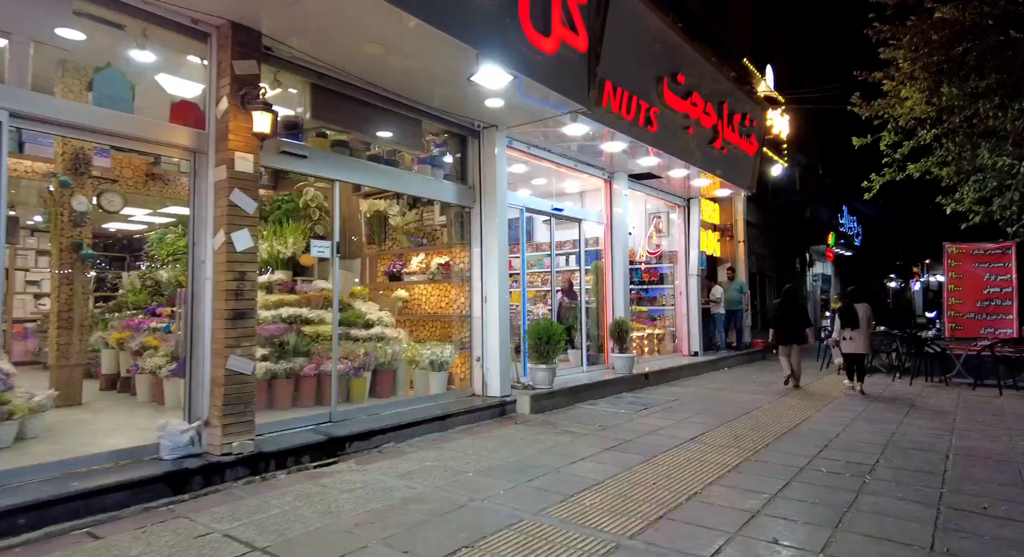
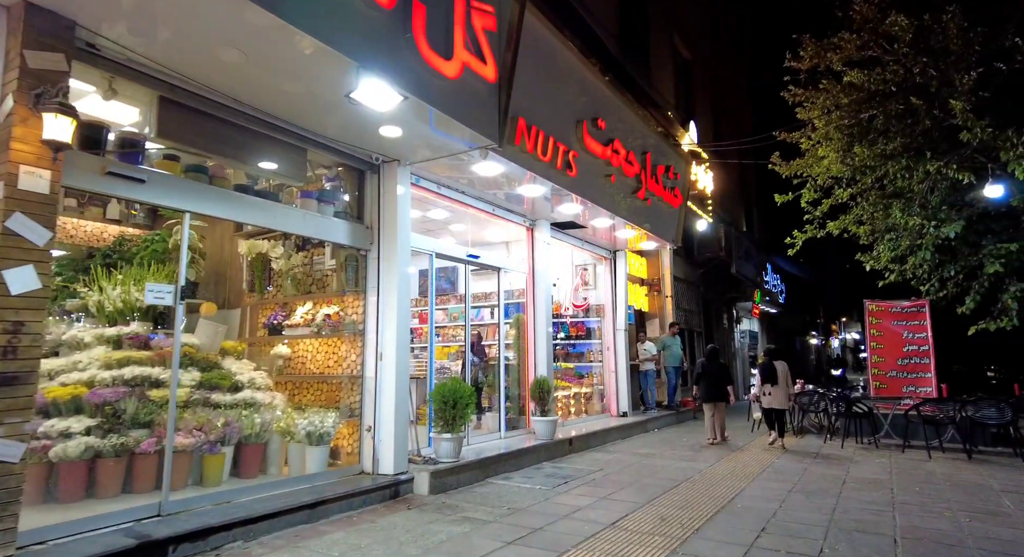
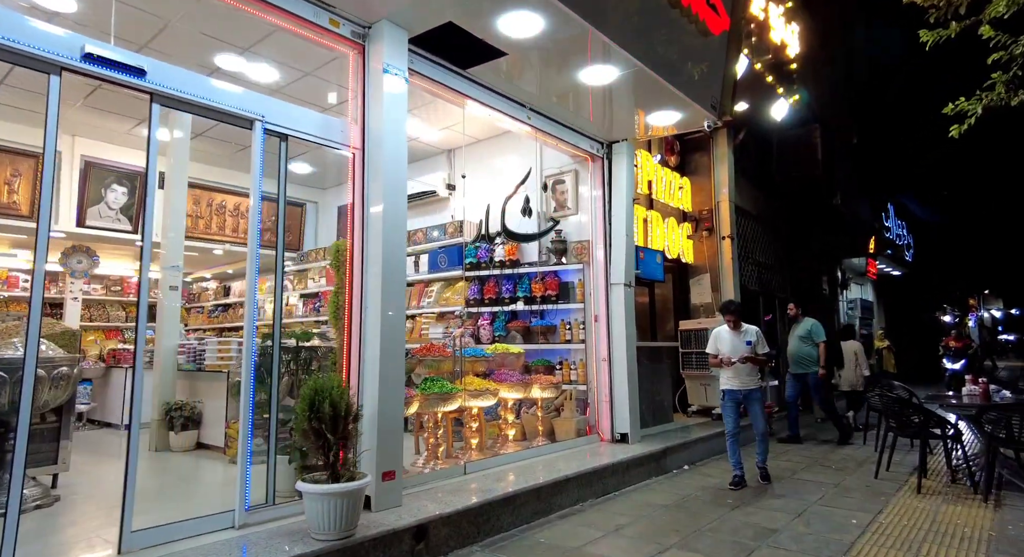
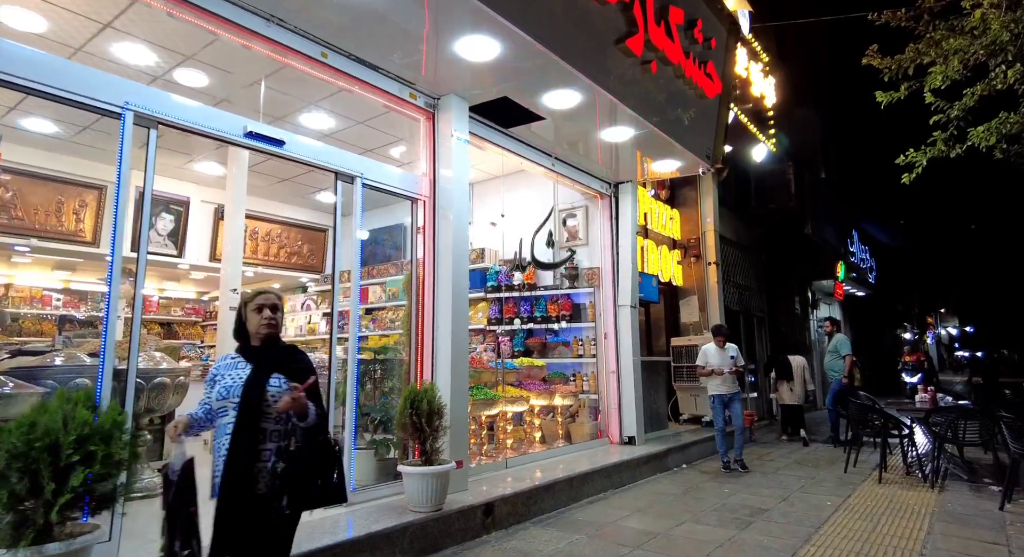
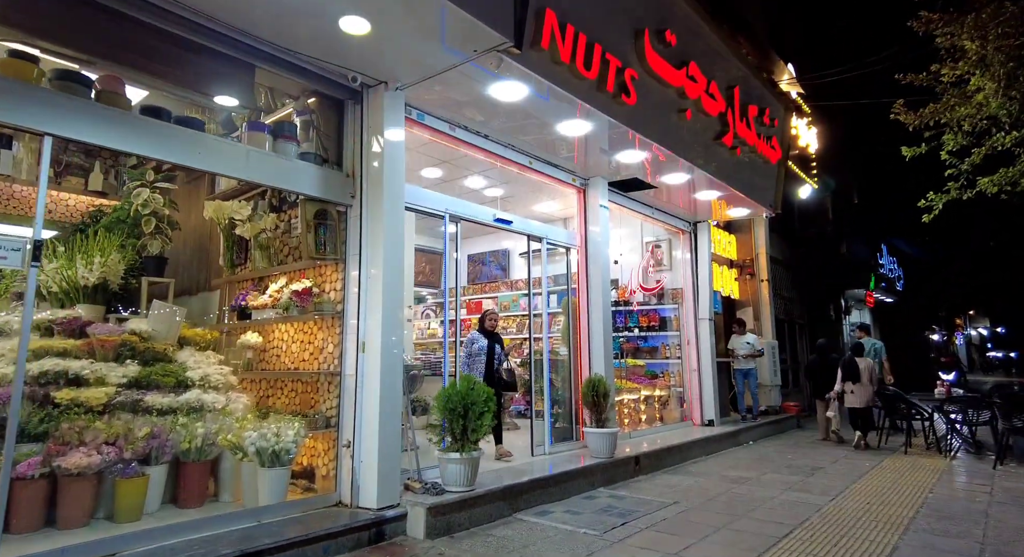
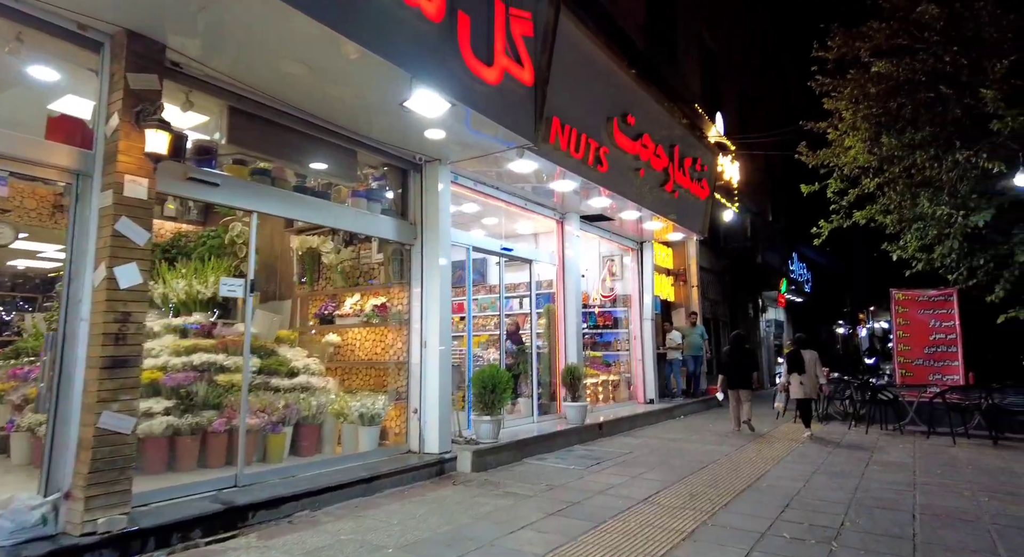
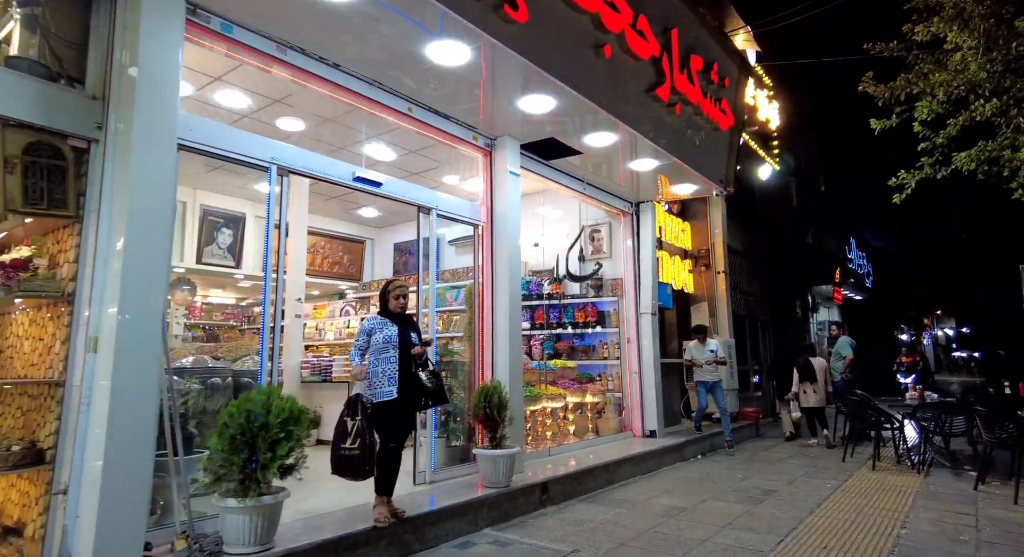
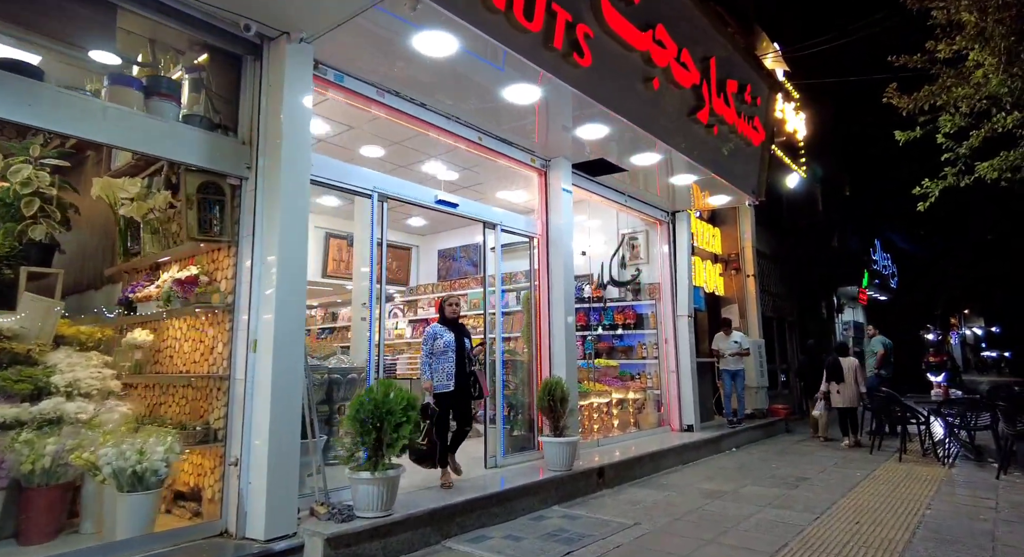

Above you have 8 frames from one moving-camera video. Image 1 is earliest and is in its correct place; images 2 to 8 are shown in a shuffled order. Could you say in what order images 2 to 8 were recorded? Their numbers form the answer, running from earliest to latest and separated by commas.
6, 2, 5, 8, 7, 4, 3
